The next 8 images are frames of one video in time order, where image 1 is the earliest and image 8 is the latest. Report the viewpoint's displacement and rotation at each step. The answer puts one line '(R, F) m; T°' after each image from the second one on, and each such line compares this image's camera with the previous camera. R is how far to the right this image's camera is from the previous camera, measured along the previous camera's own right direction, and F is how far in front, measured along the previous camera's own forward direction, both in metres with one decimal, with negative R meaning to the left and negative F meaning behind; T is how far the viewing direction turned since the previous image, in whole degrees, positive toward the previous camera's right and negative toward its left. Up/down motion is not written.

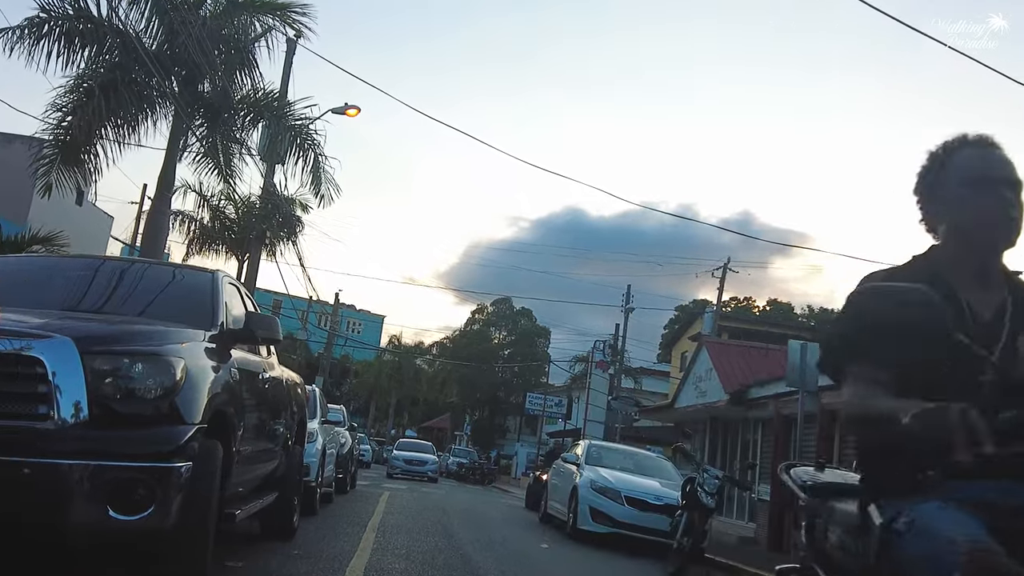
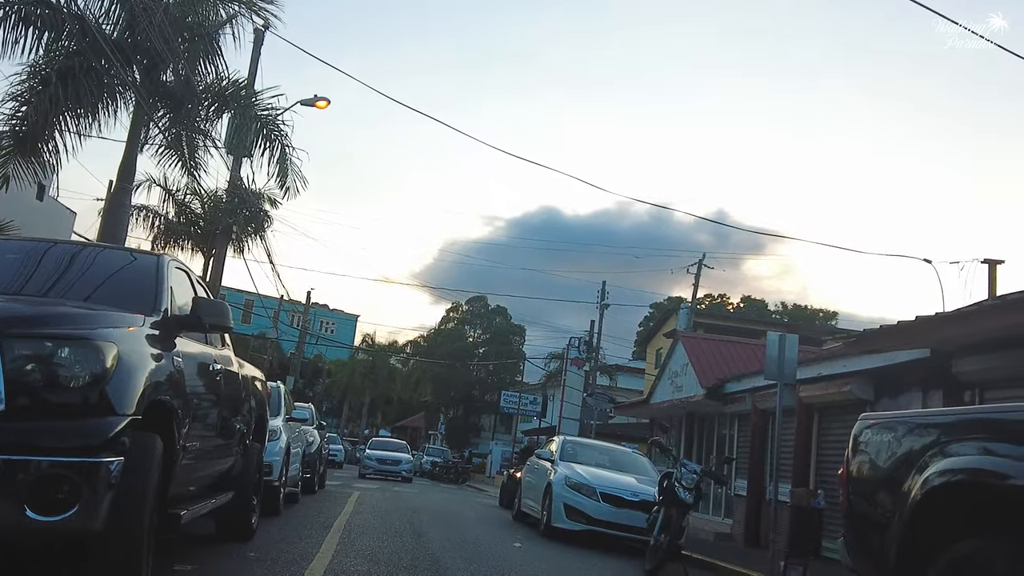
(+0.1, +0.4) m; +2°
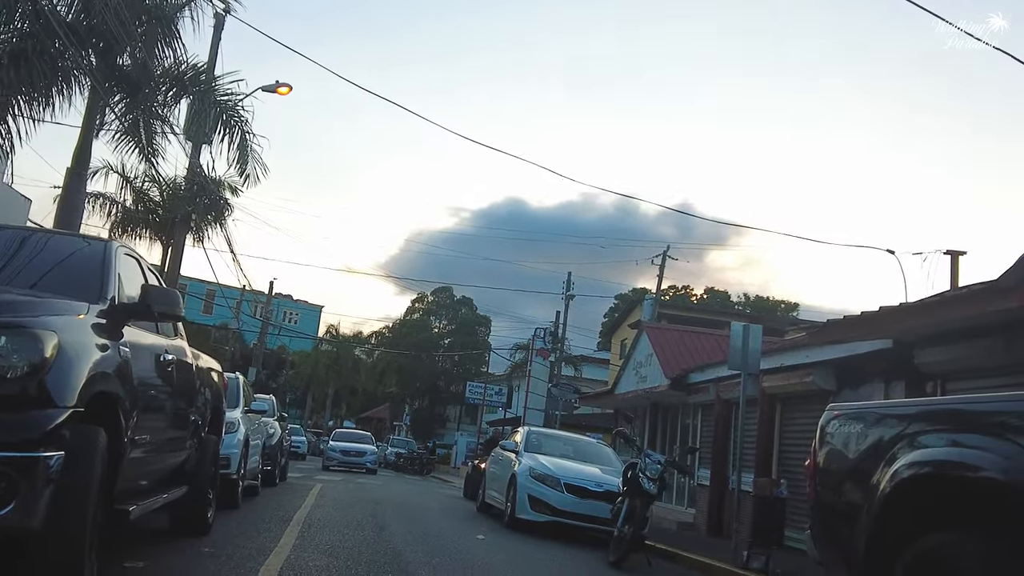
(0.0, +0.1) m; +2°
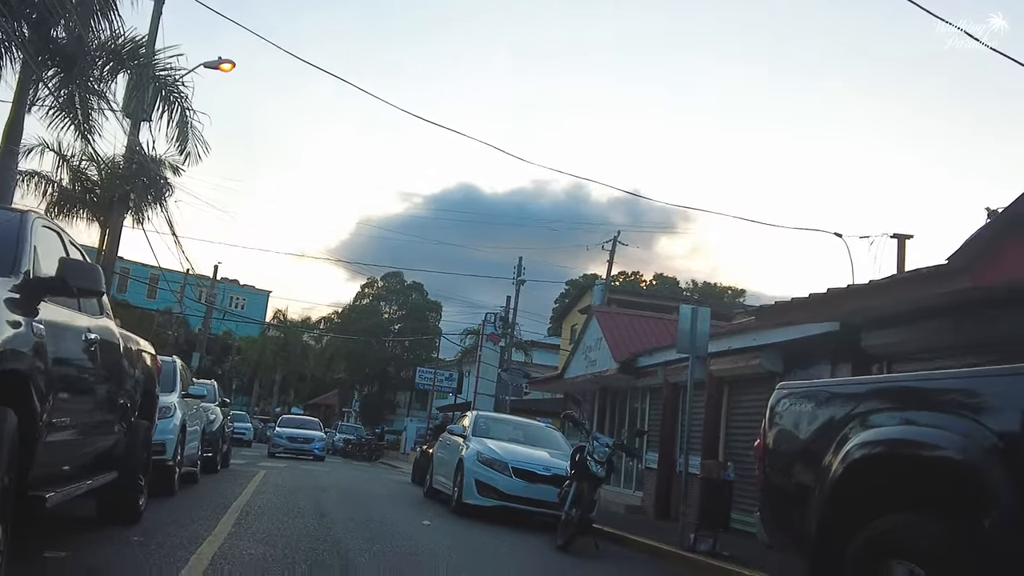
(+0.1, +0.2) m; +3°
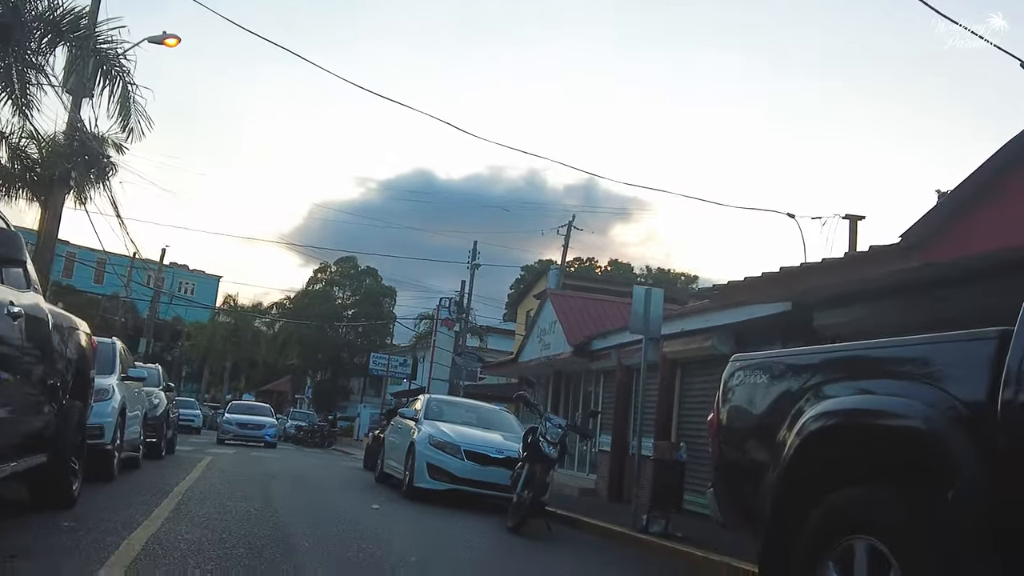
(0.0, +0.2) m; +3°
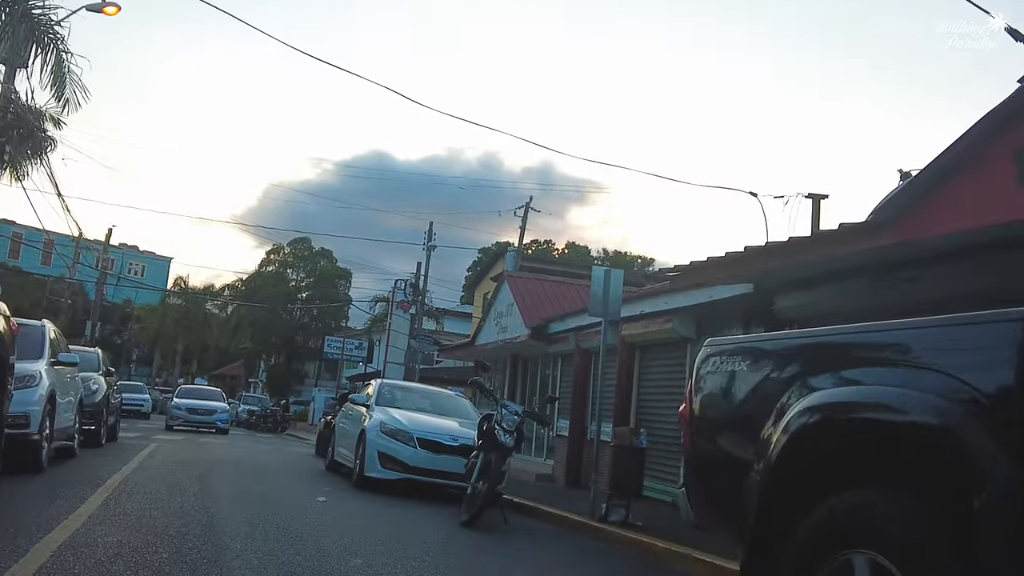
(0.0, +0.4) m; +3°
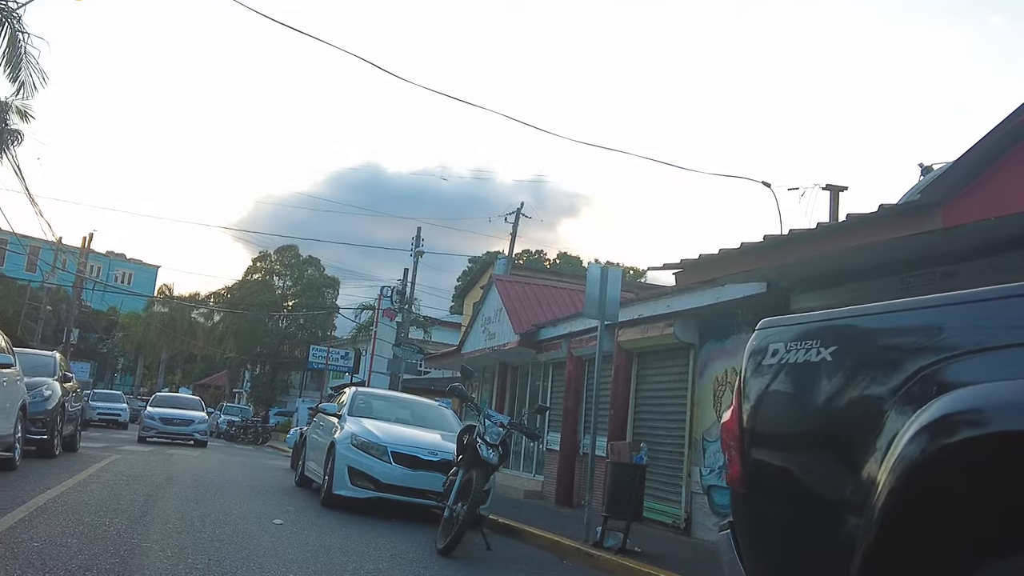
(0.0, +1.1) m; +1°
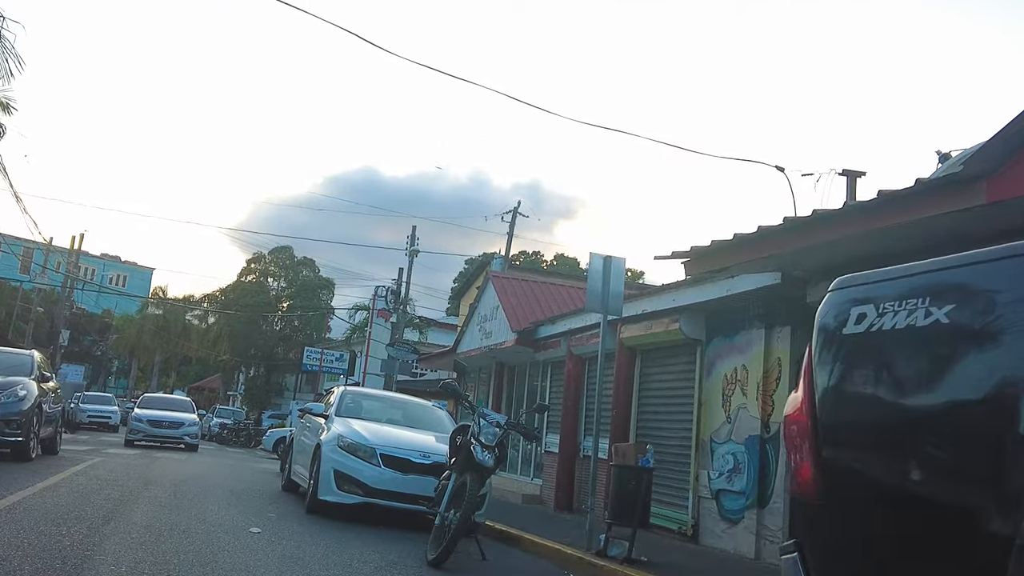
(0.0, +0.6) m; 0°
